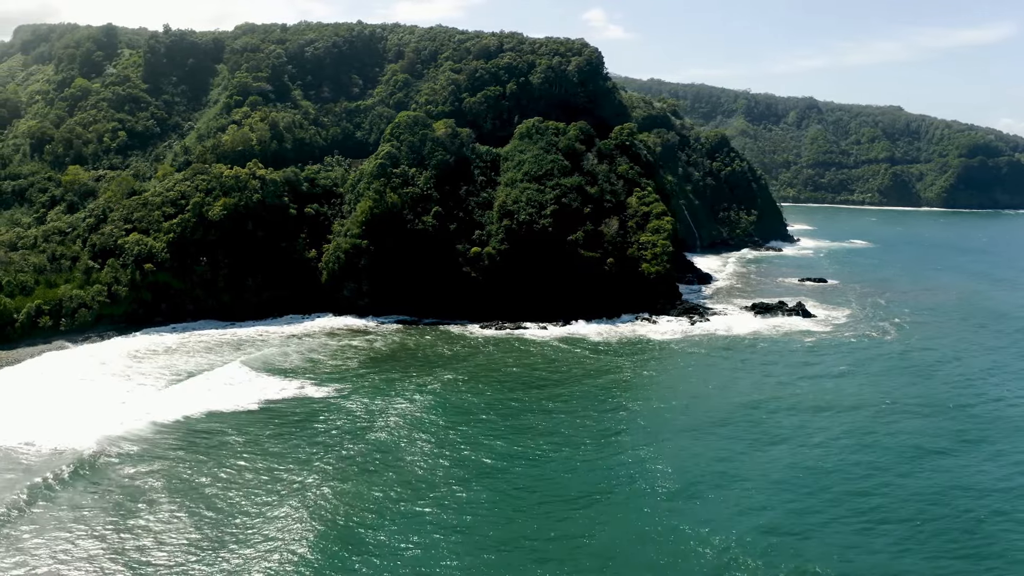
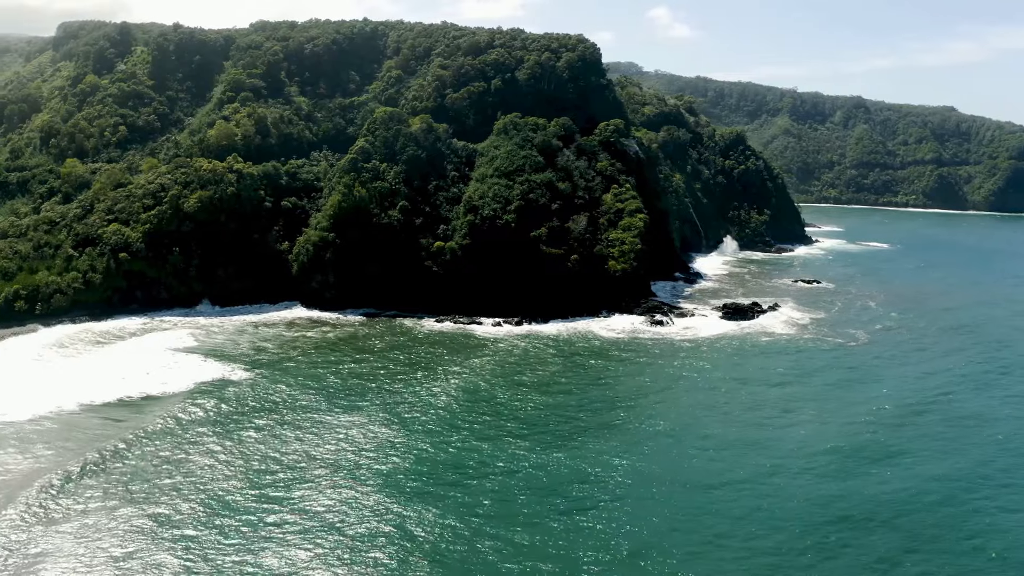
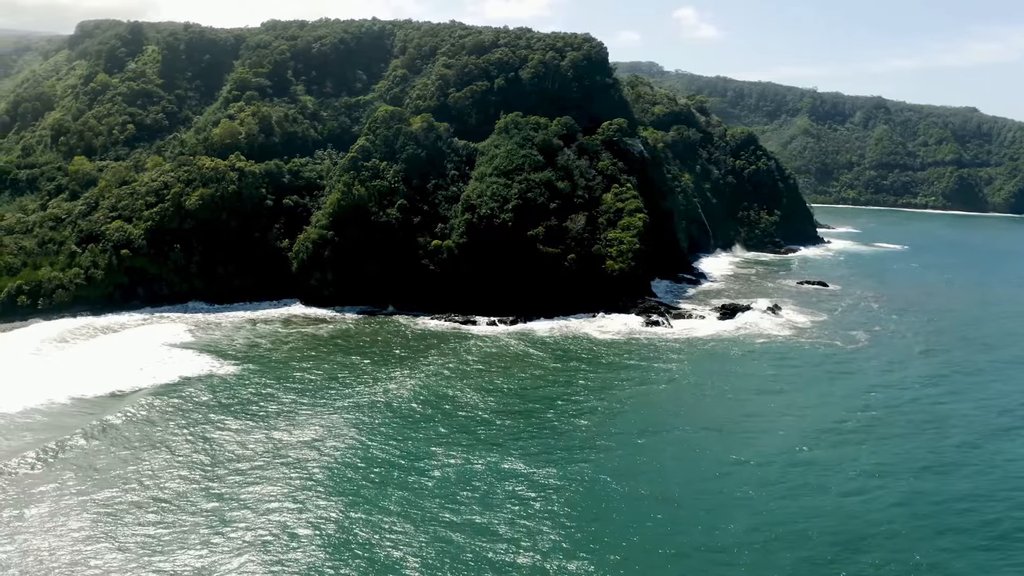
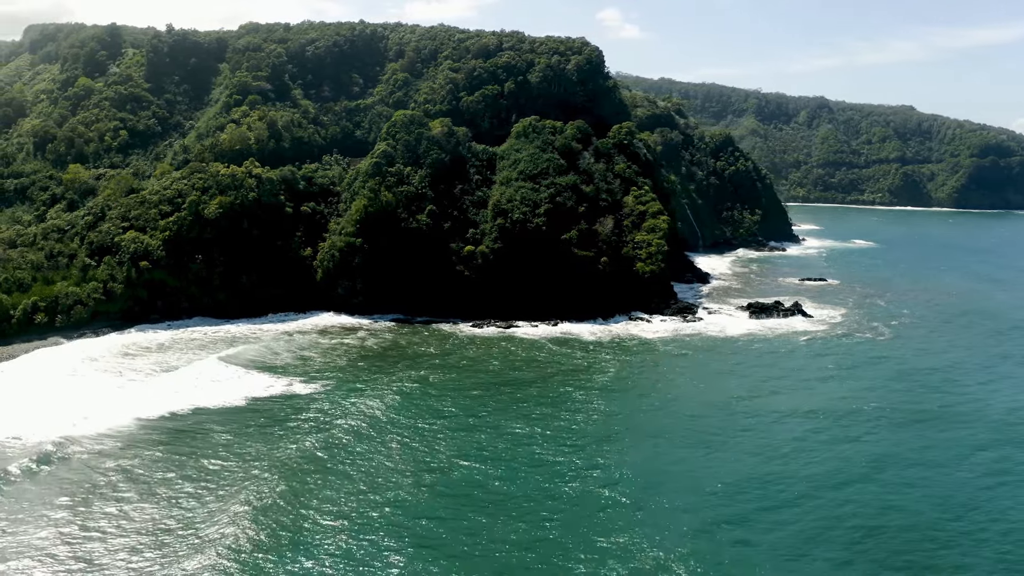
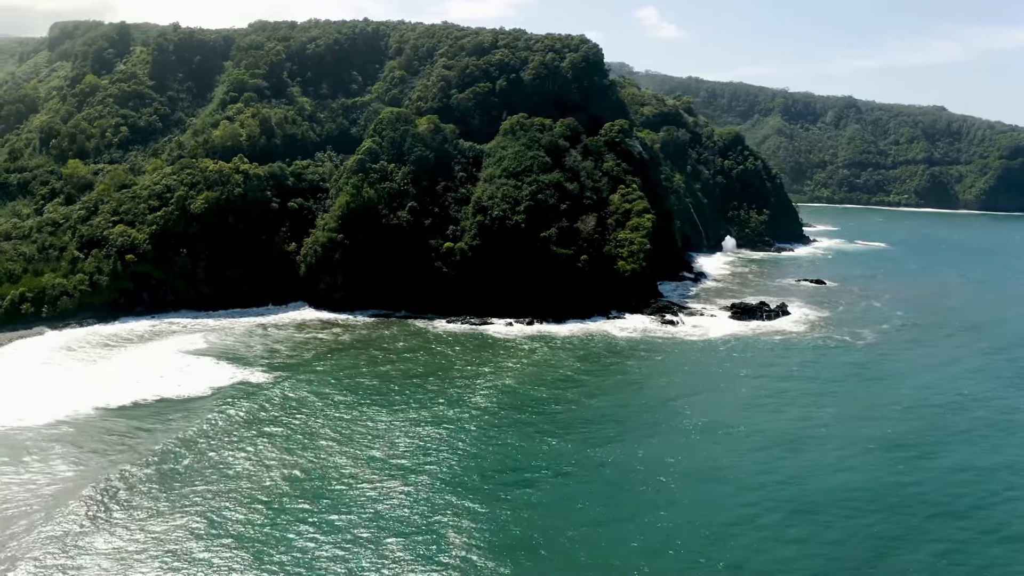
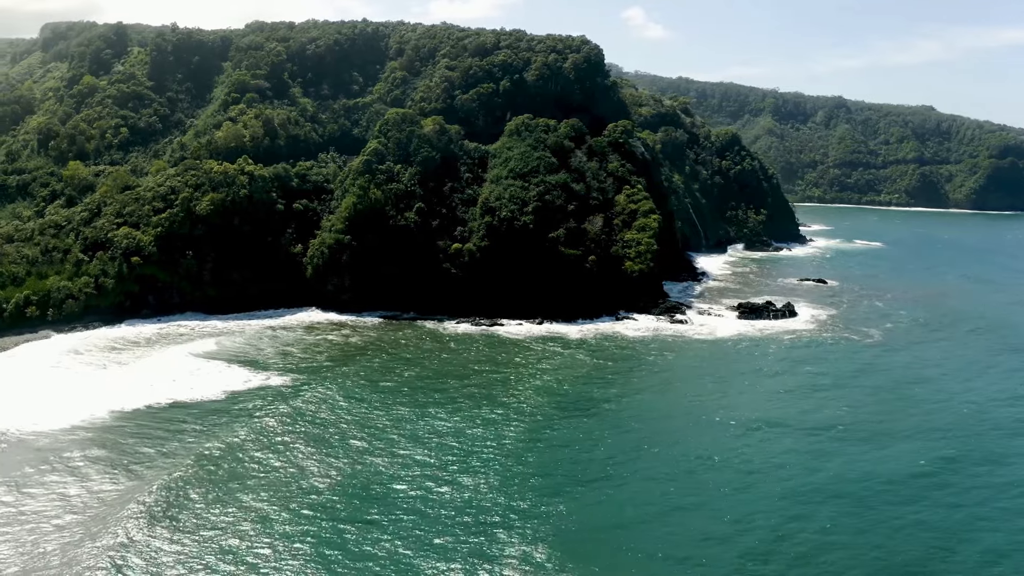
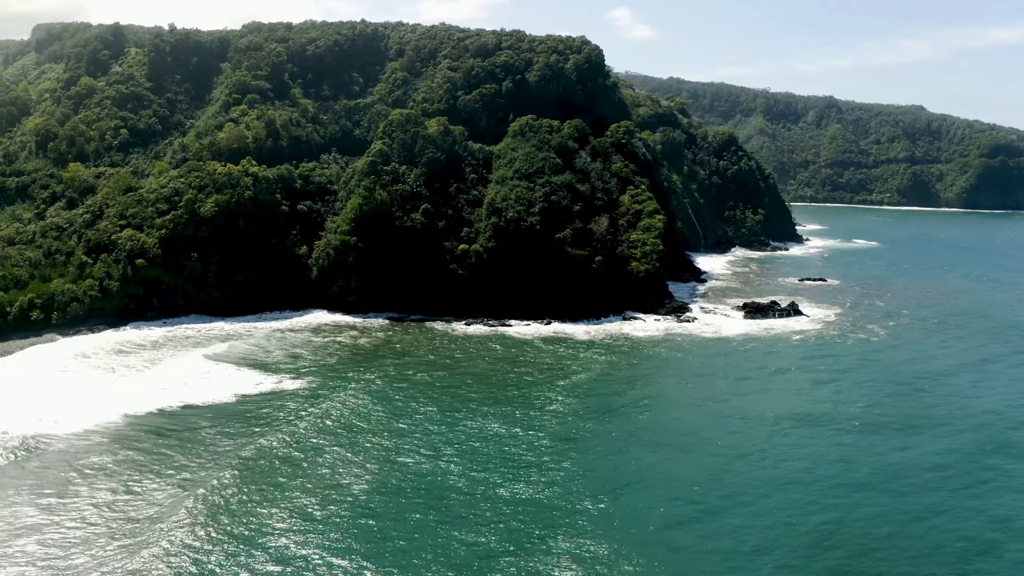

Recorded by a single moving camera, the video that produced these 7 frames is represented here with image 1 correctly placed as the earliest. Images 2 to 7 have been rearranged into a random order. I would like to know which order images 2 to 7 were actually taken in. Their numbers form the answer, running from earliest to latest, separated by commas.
4, 7, 6, 5, 2, 3
